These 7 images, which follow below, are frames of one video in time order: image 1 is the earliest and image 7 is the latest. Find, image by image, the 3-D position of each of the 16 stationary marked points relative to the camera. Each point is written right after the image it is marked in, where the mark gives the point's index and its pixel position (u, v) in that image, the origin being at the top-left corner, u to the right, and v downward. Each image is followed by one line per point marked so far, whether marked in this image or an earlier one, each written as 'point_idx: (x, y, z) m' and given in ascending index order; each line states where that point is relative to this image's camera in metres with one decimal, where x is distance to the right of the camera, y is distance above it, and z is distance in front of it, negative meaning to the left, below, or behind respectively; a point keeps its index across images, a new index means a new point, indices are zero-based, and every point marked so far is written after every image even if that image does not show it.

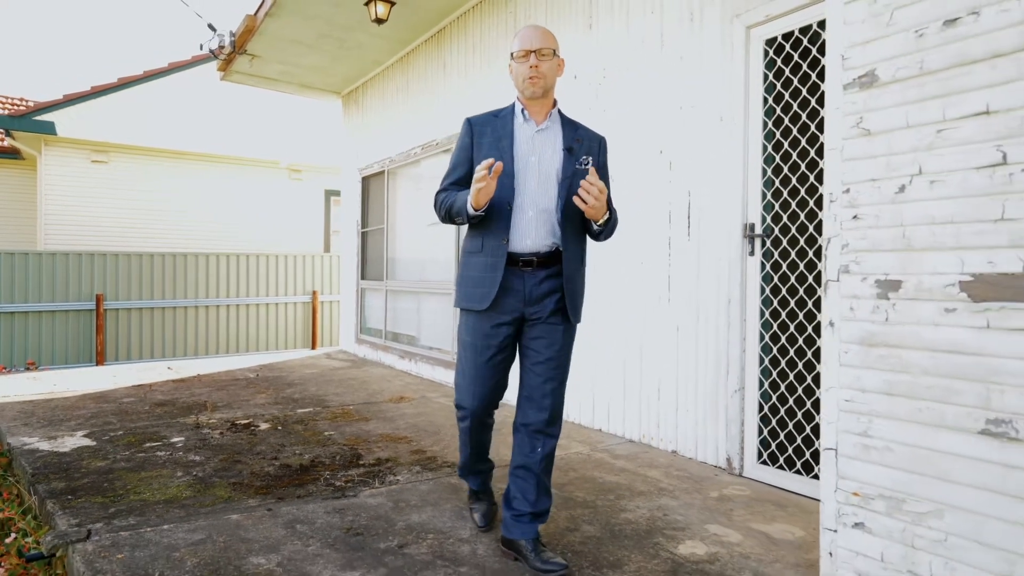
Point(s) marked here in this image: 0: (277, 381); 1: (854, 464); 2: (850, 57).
0: (-2.4, -1.0, +5.7) m
1: (+1.1, -0.6, +1.8) m
2: (+1.1, +0.8, +1.8) m
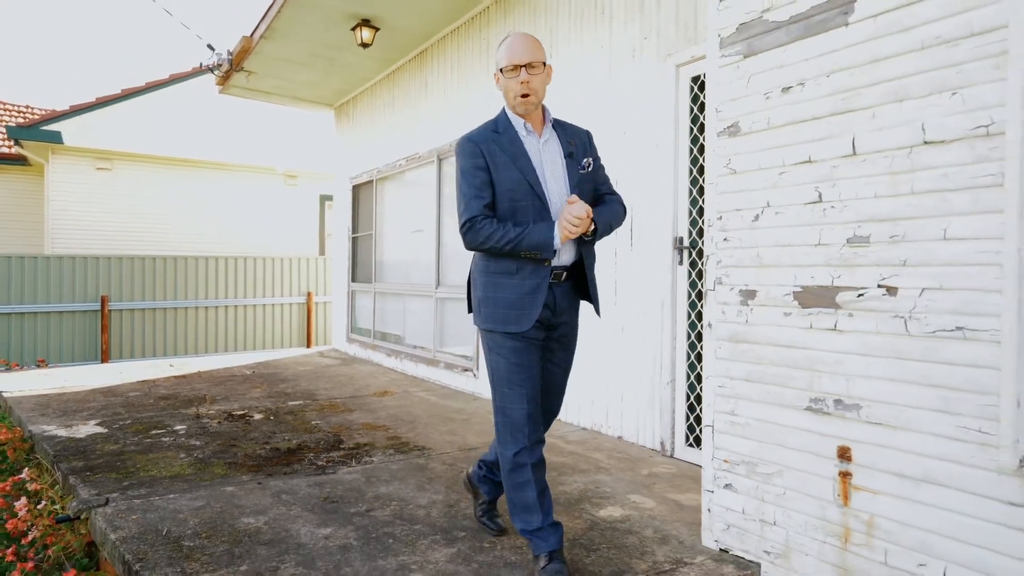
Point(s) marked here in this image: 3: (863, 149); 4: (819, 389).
0: (-2.7, -1.0, +6.1) m
1: (+0.9, -0.6, +2.2) m
2: (+0.9, +0.7, +2.2) m
3: (+1.2, +0.5, +1.8) m
4: (+1.1, -0.4, +2.0) m
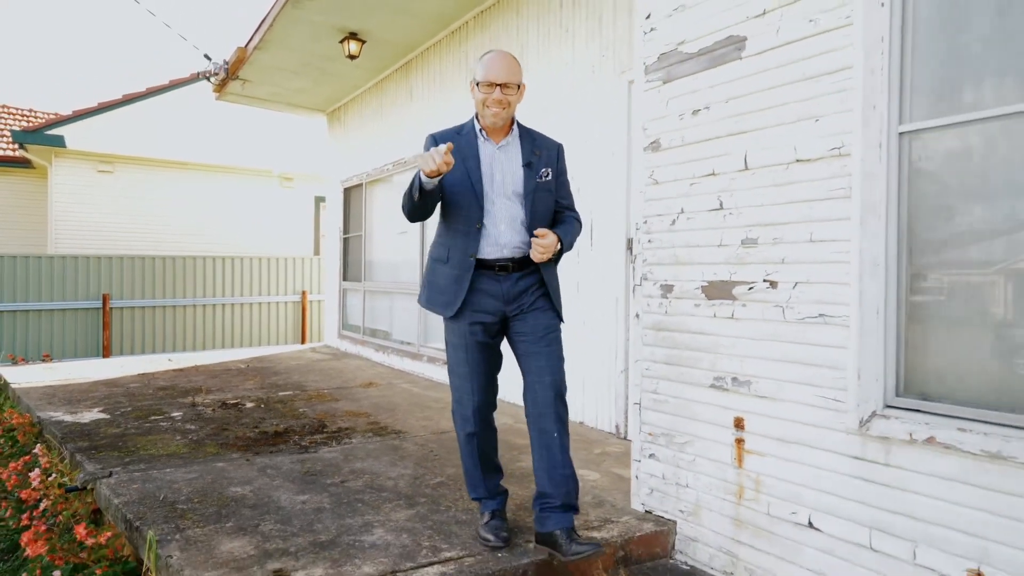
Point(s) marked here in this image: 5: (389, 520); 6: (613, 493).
0: (-2.9, -1.0, +6.4) m
1: (+0.6, -0.6, +2.6) m
2: (+0.6, +0.7, +2.6) m
3: (+1.0, +0.5, +2.2) m
4: (+0.9, -0.3, +2.3) m
5: (-0.6, -1.0, +2.5) m
6: (+0.5, -1.1, +2.8) m
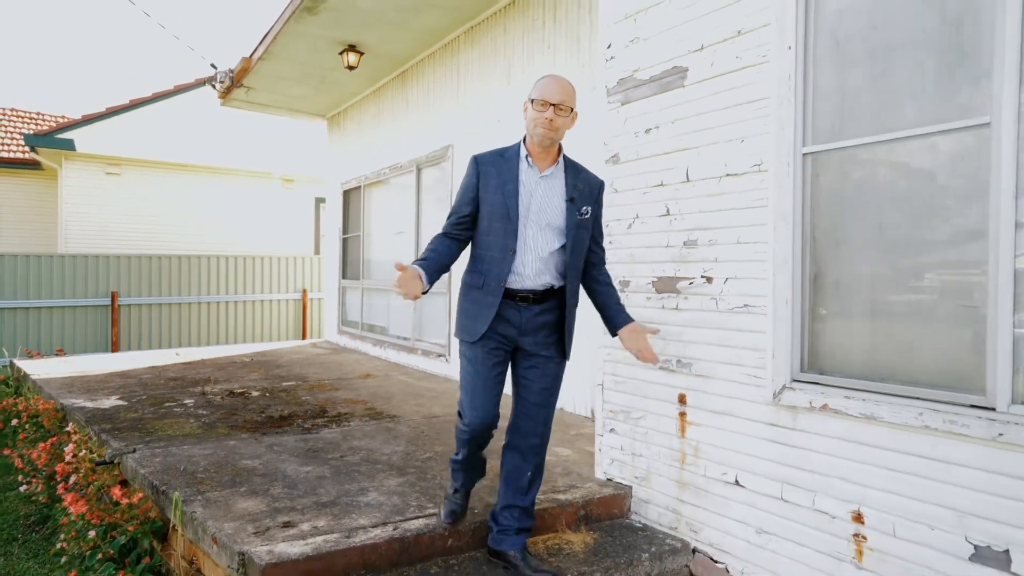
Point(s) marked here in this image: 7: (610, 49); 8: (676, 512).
0: (-3.0, -0.9, +6.8) m
1: (+0.5, -0.6, +2.9) m
2: (+0.5, +0.8, +2.9) m
3: (+0.8, +0.5, +2.5) m
4: (+0.8, -0.3, +2.7) m
5: (-0.7, -1.0, +2.9) m
6: (+0.4, -1.0, +3.2) m
7: (+0.5, +1.3, +2.9) m
8: (+0.8, -1.1, +2.6) m
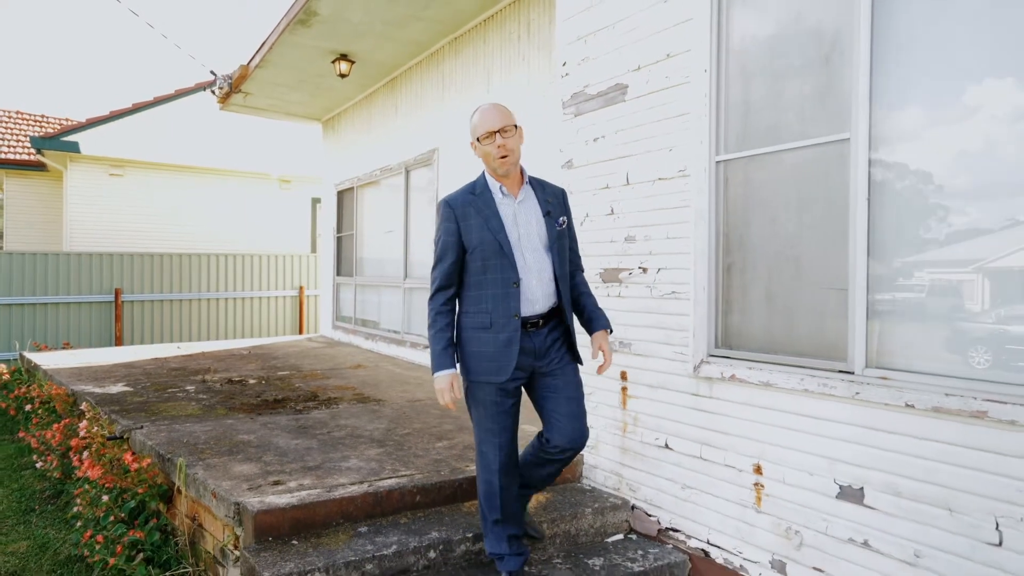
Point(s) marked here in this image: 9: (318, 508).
0: (-3.2, -0.9, +7.2) m
1: (+0.3, -0.5, +3.3) m
2: (+0.3, +0.8, +3.3) m
3: (+0.6, +0.6, +2.9) m
4: (+0.5, -0.3, +3.0) m
5: (-0.9, -1.0, +3.2) m
6: (+0.2, -1.0, +3.6) m
7: (+0.3, +1.3, +3.3) m
8: (+0.6, -1.0, +3.0) m
9: (-0.9, -1.0, +2.5) m
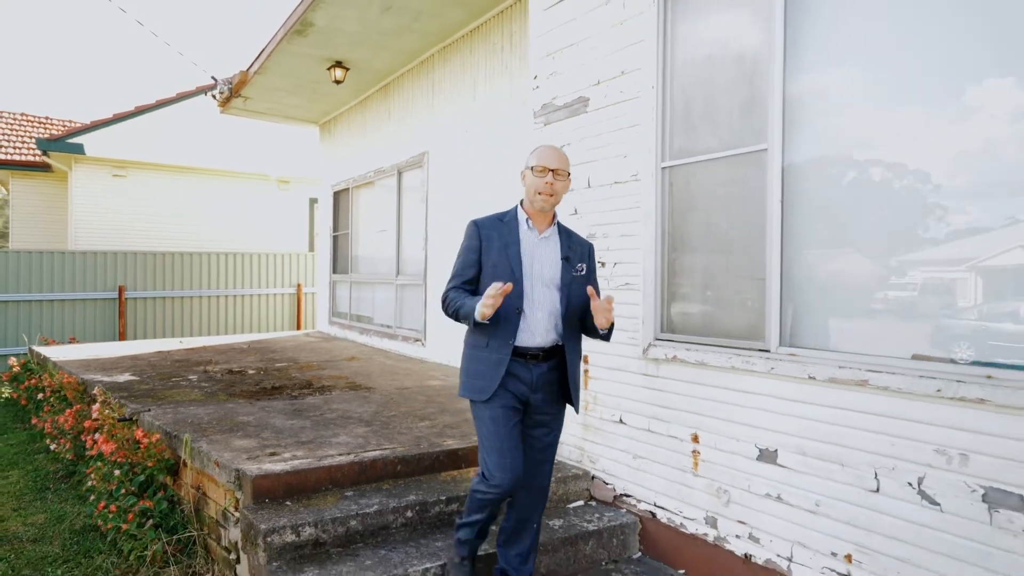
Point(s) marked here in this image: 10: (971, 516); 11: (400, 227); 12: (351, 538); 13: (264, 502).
0: (-3.4, -0.8, +7.5) m
1: (+0.2, -0.5, +3.6) m
2: (+0.2, +0.9, +3.6) m
3: (+0.5, +0.6, +3.2) m
4: (+0.4, -0.2, +3.3) m
5: (-1.0, -0.9, +3.6) m
6: (0.0, -0.9, +3.9) m
7: (+0.2, +1.4, +3.6) m
8: (+0.4, -1.0, +3.3) m
9: (-1.1, -1.0, +2.9) m
10: (+1.5, -0.8, +1.8) m
11: (-1.5, +0.8, +7.1) m
12: (-0.8, -1.2, +2.6) m
13: (-1.2, -1.1, +2.7) m
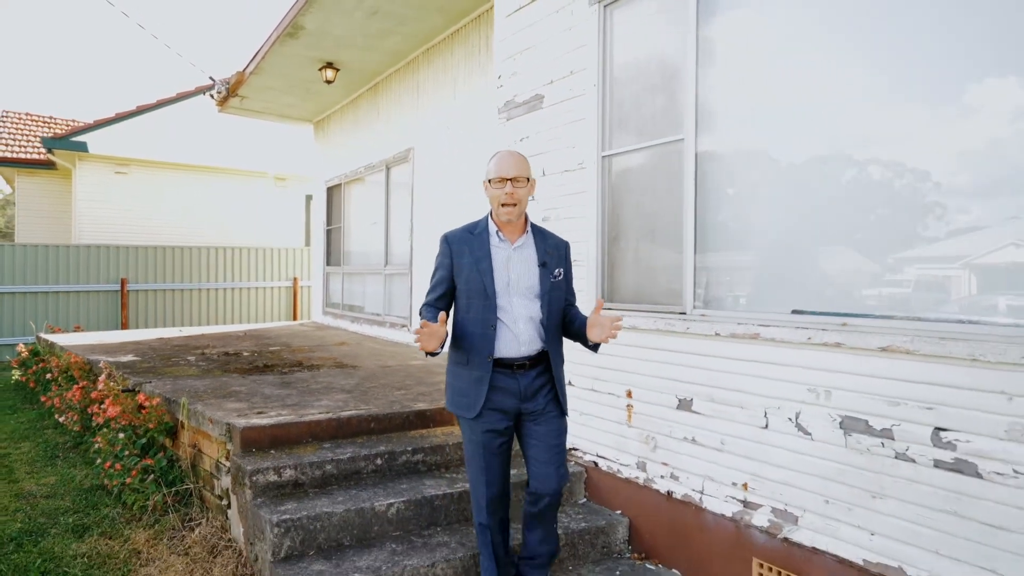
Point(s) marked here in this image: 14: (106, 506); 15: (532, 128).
0: (-3.6, -0.7, +7.9) m
1: (-0.1, -0.3, +4.0) m
2: (-0.1, +1.0, +4.0) m
3: (+0.2, +0.8, +3.6) m
4: (+0.1, -0.1, +3.7) m
5: (-1.3, -0.8, +3.9) m
6: (-0.2, -0.8, +4.3) m
7: (-0.1, +1.5, +4.0) m
8: (+0.2, -0.8, +3.7) m
9: (-1.3, -0.8, +3.2) m
10: (+1.3, -0.6, +2.2) m
11: (-1.7, +0.9, +7.5) m
12: (-1.0, -1.0, +3.0) m
13: (-1.5, -0.9, +3.1) m
14: (-2.7, -1.4, +3.7) m
15: (+0.1, +1.1, +3.7) m
